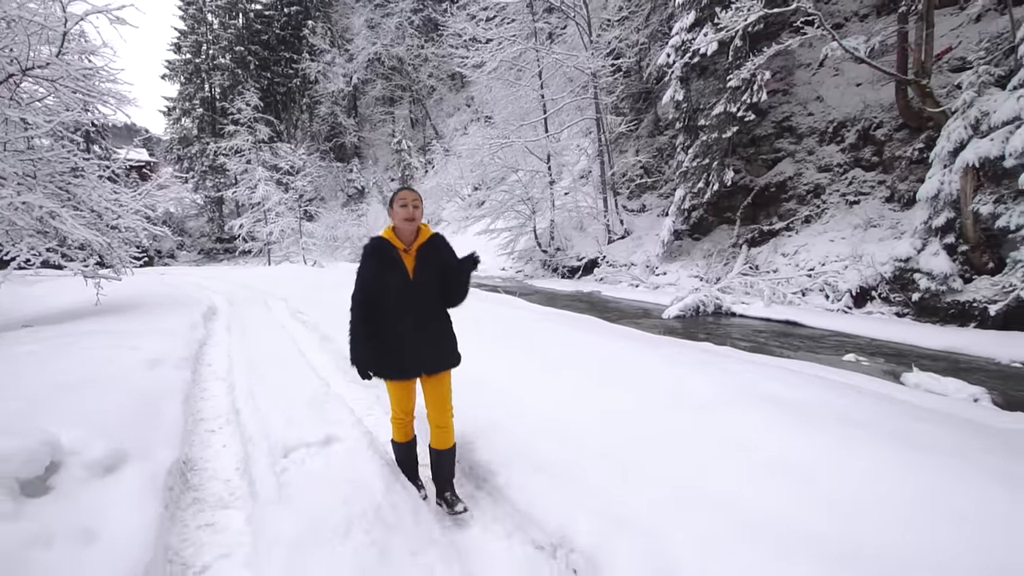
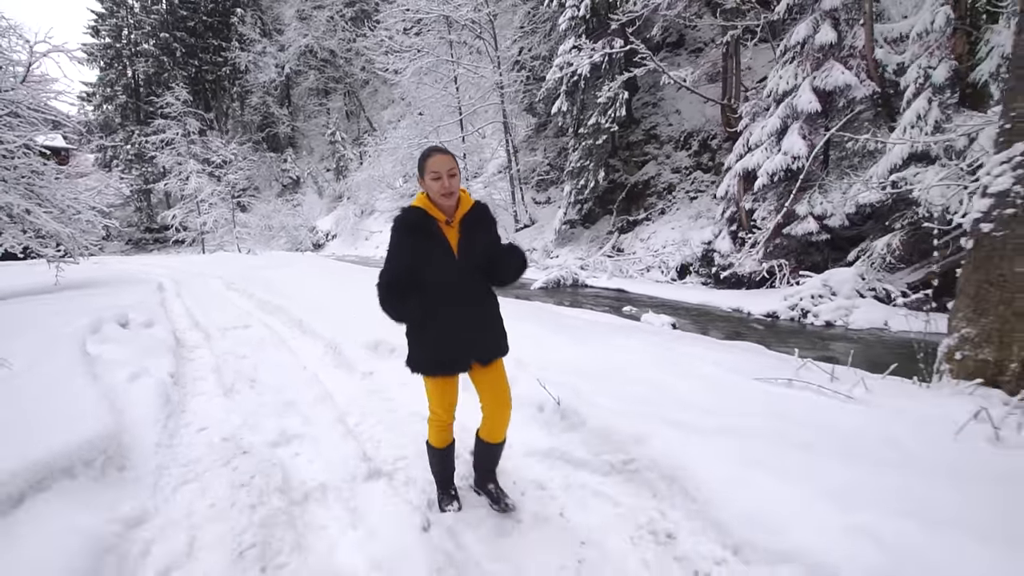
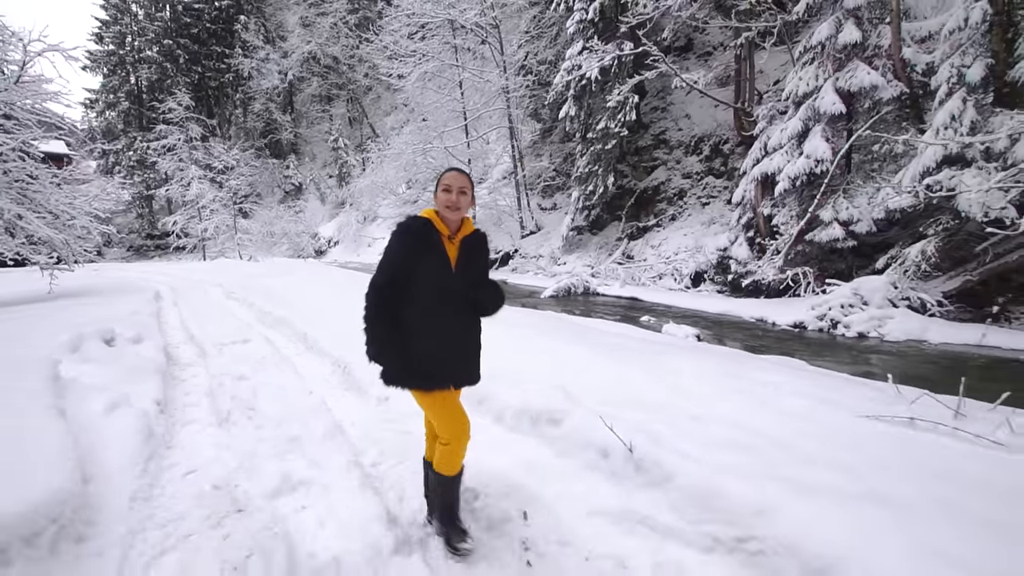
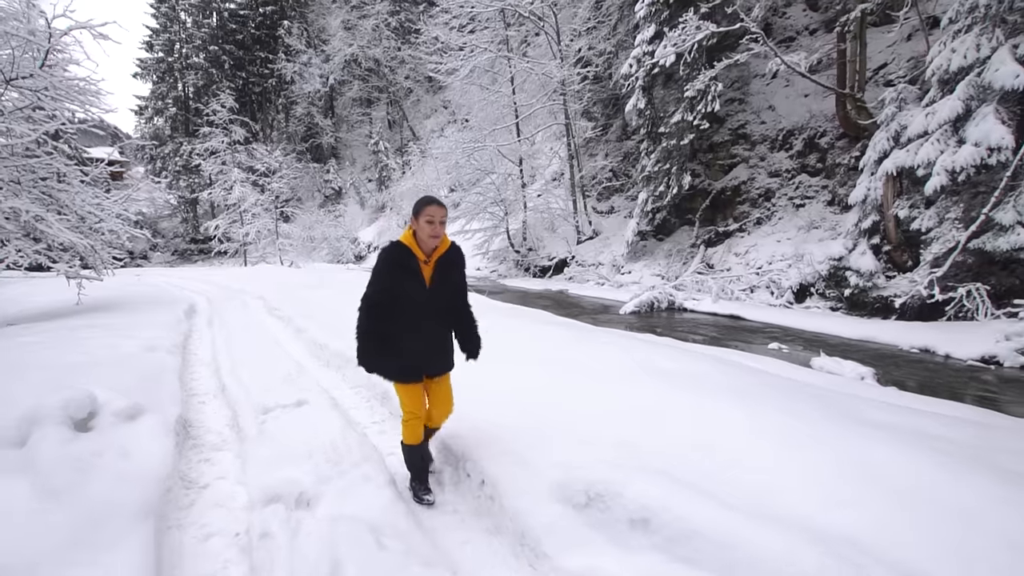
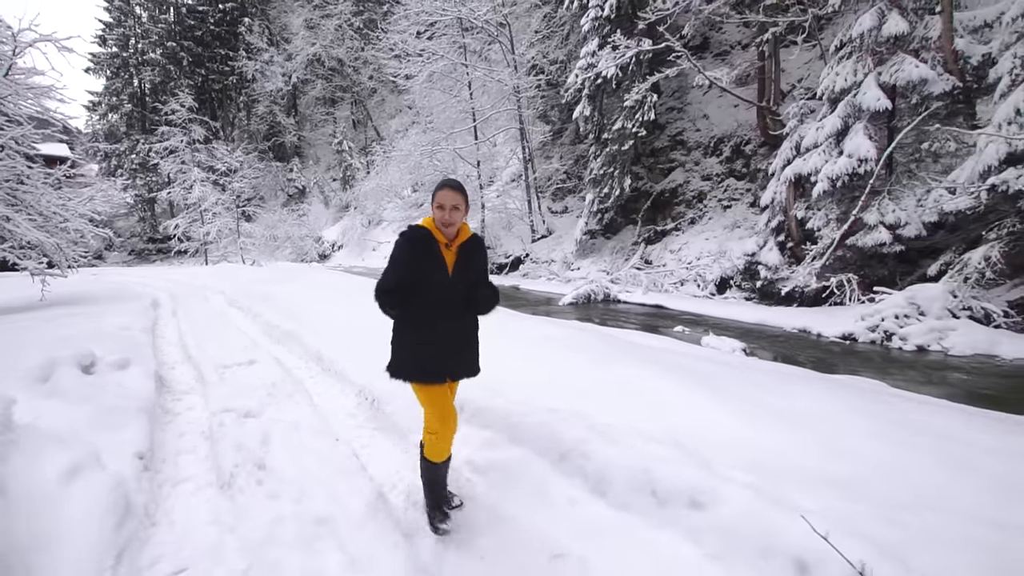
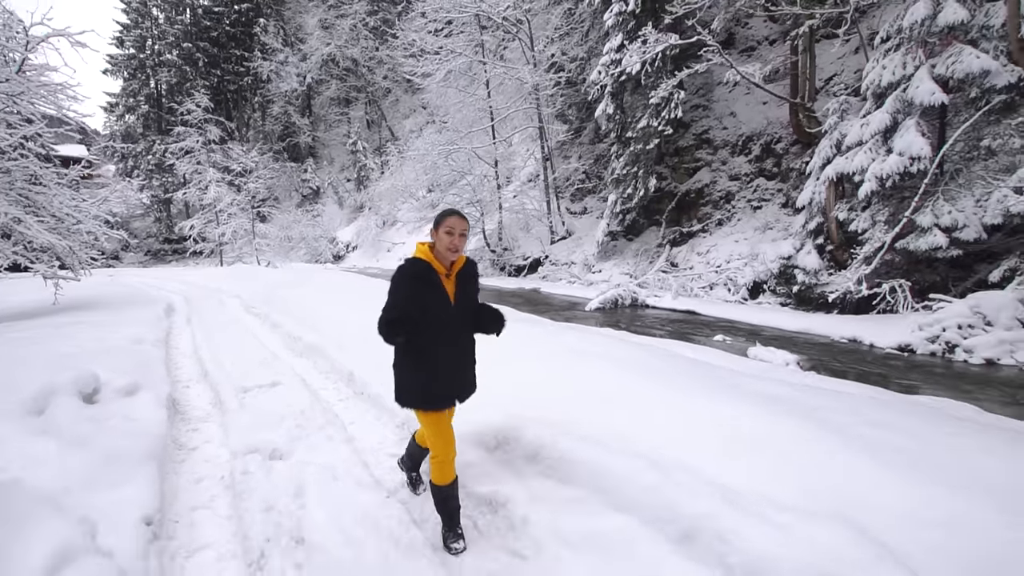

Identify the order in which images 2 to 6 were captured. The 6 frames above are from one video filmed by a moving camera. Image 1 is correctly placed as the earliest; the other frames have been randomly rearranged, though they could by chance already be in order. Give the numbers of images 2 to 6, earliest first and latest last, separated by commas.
4, 6, 5, 3, 2
